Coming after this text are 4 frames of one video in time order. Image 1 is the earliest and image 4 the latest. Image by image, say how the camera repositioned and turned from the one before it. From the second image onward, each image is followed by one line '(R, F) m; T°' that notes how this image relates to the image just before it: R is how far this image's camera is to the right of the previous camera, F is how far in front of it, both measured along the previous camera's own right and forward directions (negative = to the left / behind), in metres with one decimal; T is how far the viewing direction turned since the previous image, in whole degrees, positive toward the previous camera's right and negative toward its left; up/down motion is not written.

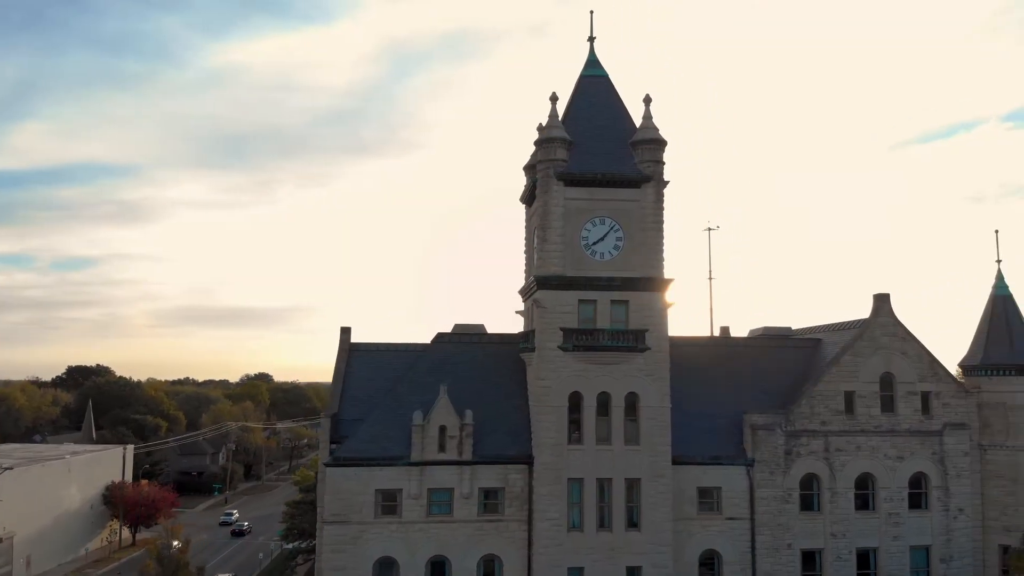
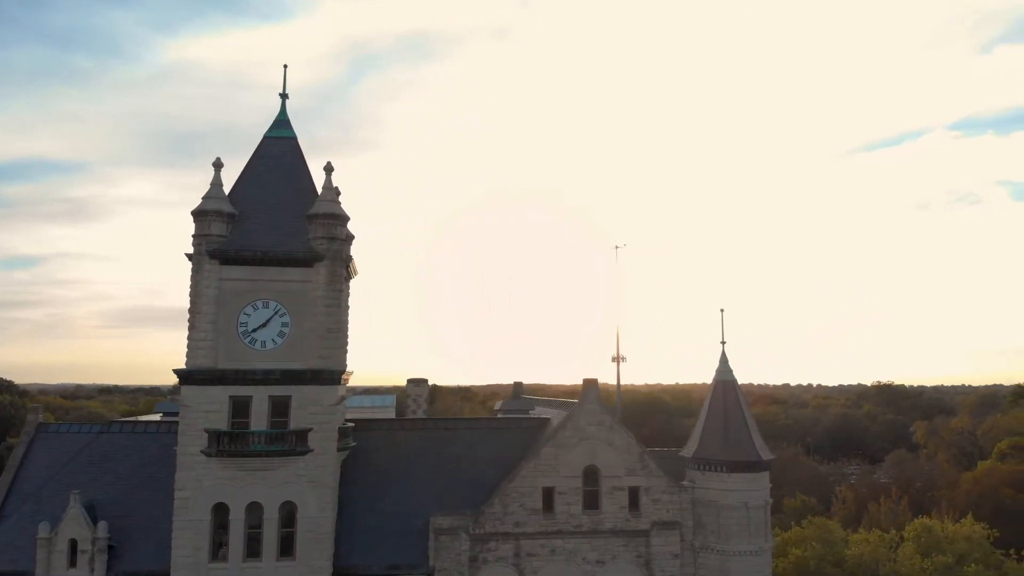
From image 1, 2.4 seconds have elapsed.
(+9.4, +2.4) m; +2°
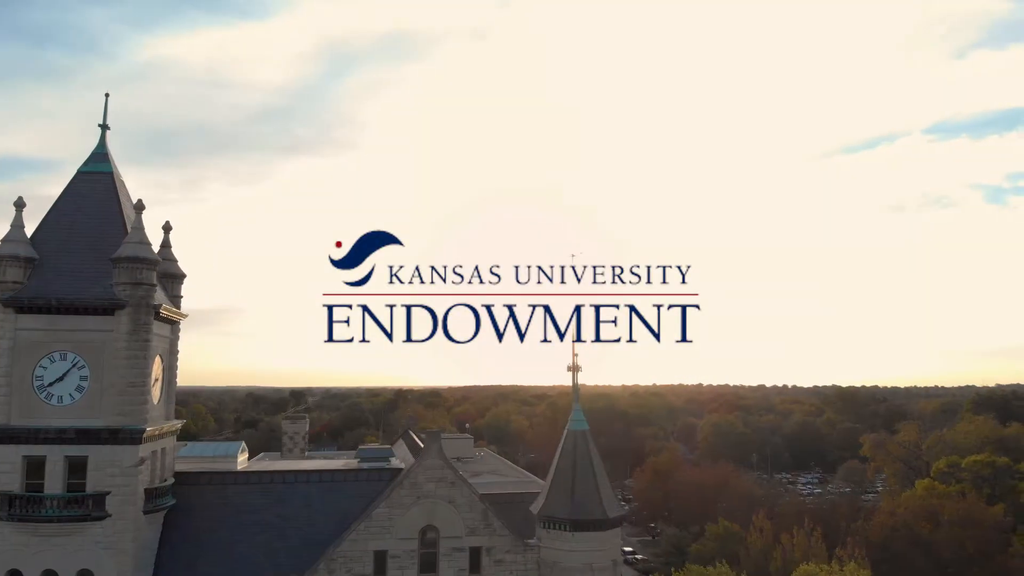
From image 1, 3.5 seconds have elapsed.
(+4.5, +1.5) m; +1°
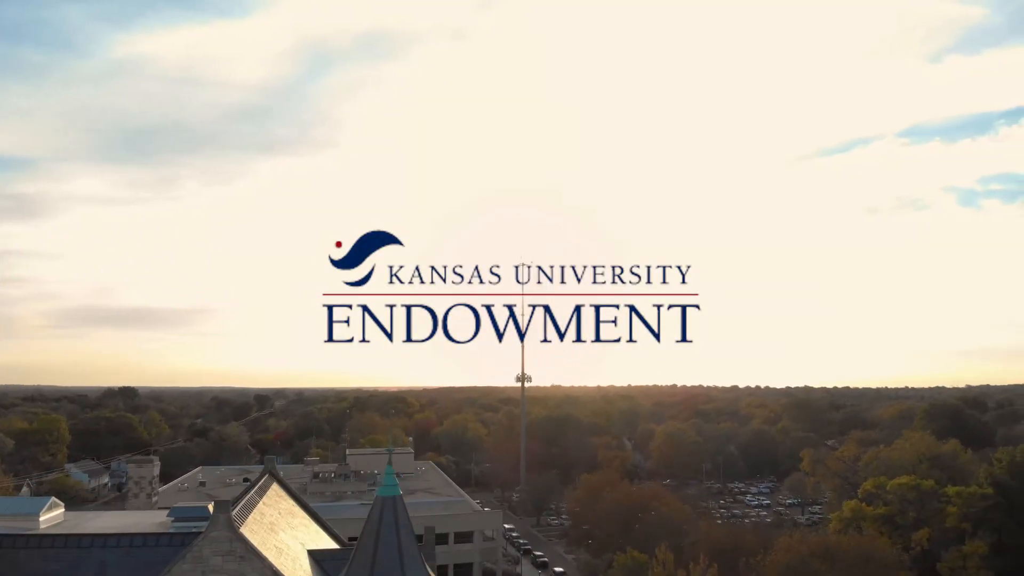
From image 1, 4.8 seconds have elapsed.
(+5.0, +1.5) m; +1°
